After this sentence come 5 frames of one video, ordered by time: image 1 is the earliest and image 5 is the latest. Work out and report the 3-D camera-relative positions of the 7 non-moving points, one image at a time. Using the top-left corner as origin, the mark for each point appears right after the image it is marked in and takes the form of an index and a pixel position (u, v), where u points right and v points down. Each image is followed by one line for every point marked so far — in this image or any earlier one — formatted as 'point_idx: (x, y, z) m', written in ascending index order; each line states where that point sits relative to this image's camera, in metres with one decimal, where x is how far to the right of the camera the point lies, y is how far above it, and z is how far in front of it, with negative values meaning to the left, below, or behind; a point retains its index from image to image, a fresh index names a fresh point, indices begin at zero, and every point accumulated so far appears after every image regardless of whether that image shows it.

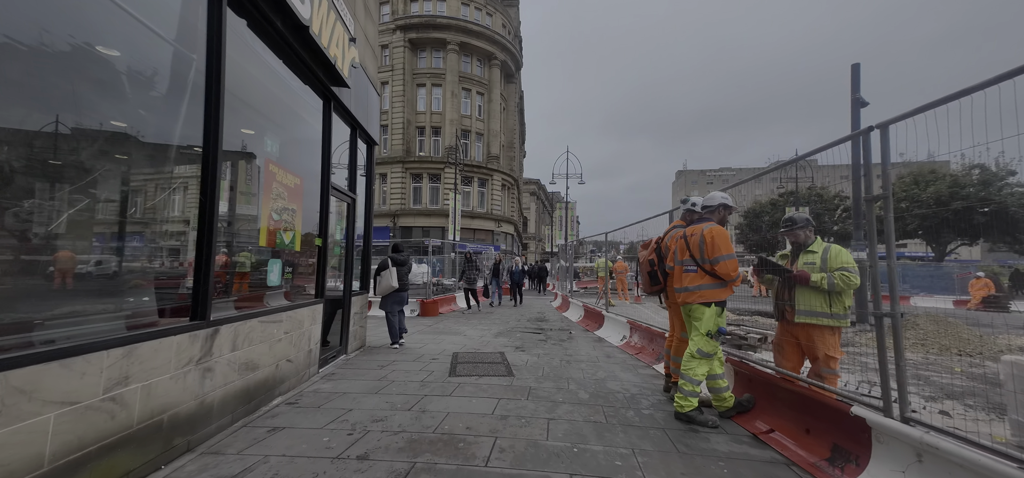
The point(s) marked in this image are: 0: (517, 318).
0: (+0.1, -2.2, +10.2) m
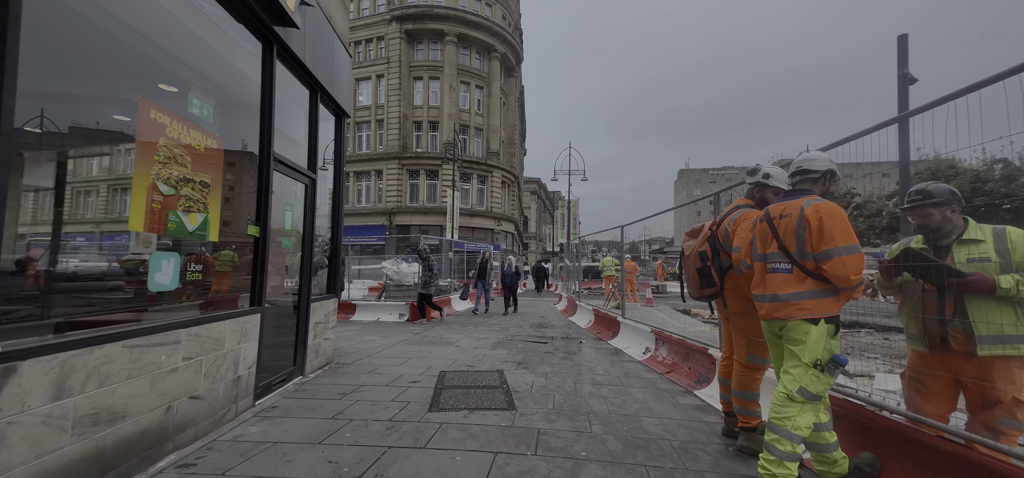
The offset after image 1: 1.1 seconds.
0: (+0.1, -2.1, +9.0) m
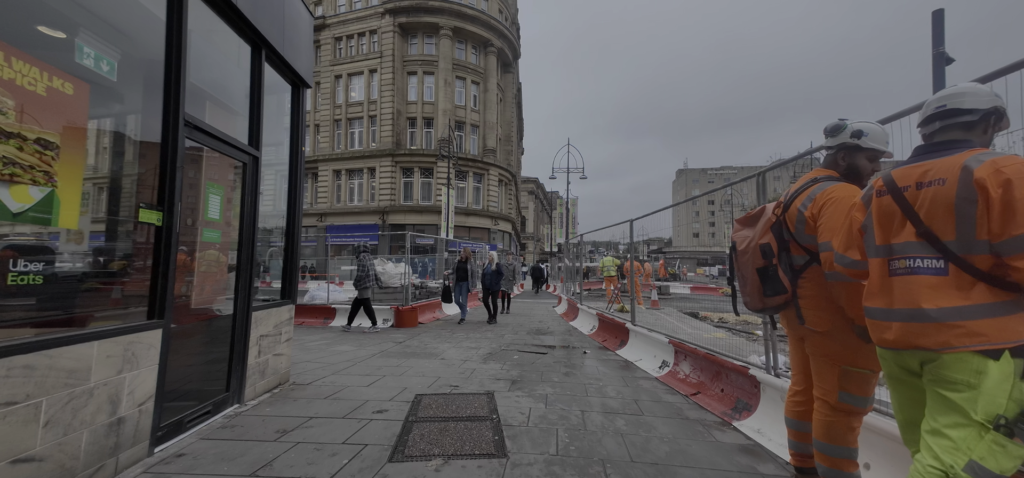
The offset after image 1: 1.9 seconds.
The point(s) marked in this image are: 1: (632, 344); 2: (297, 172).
0: (0.0, -2.0, +8.1) m
1: (+2.0, -1.7, +6.1) m
2: (-2.6, +0.8, +4.5) m
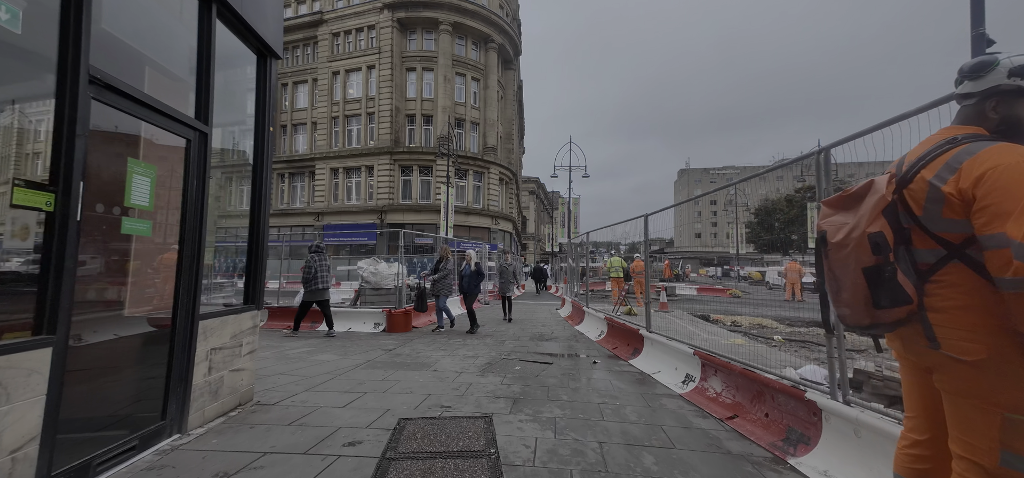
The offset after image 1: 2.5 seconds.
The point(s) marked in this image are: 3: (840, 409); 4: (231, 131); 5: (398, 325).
0: (+0.1, -2.0, +7.5) m
1: (+2.0, -1.7, +5.5) m
2: (-2.6, +0.9, +3.9) m
3: (+2.3, -1.2, +2.6) m
4: (-2.7, +1.0, +3.6) m
5: (-2.5, -1.9, +8.1) m
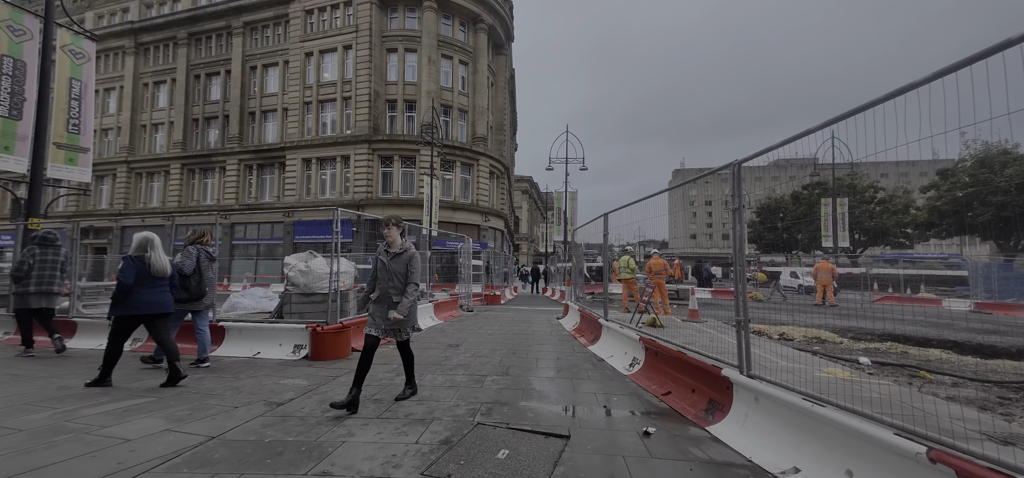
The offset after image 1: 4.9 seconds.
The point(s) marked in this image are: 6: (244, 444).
0: (-0.1, -1.7, +4.9) m
1: (+1.8, -1.4, +2.9) m
2: (-2.7, +1.2, +1.3) m
3: (+2.2, -0.9, 0.0) m
4: (-2.8, +1.3, +0.9) m
5: (-2.7, -1.6, +5.5) m
6: (-1.9, -1.5, +2.7) m
